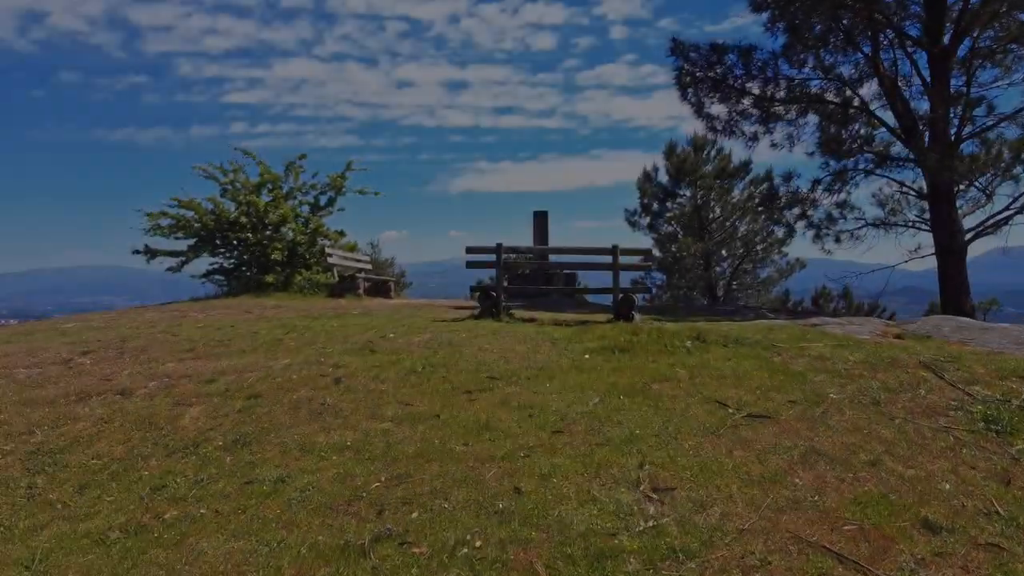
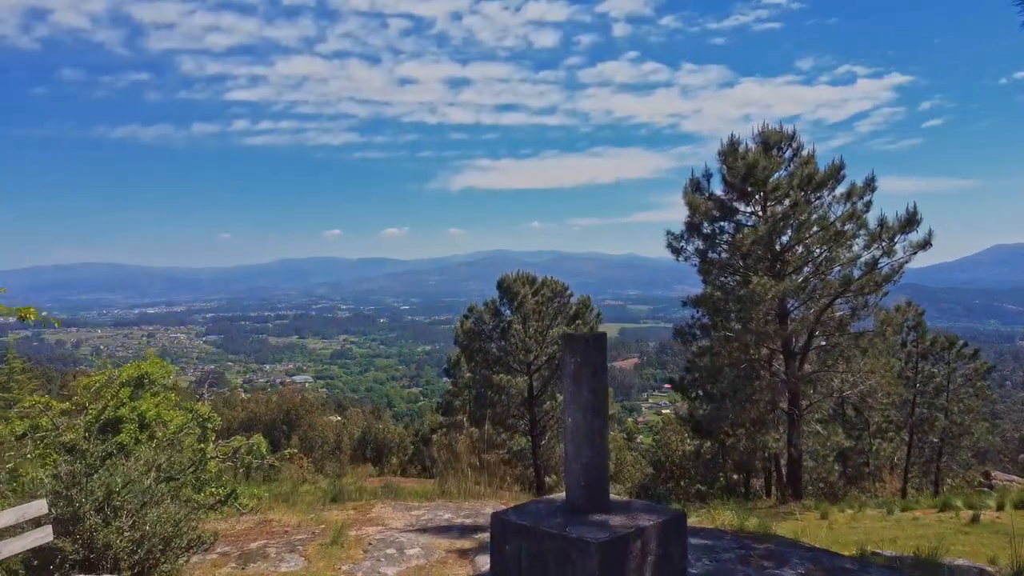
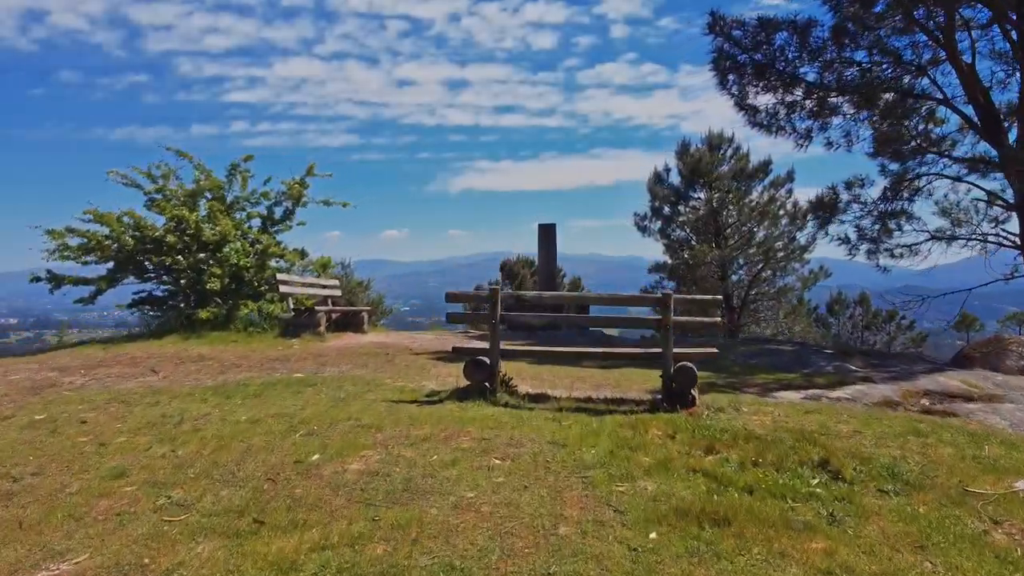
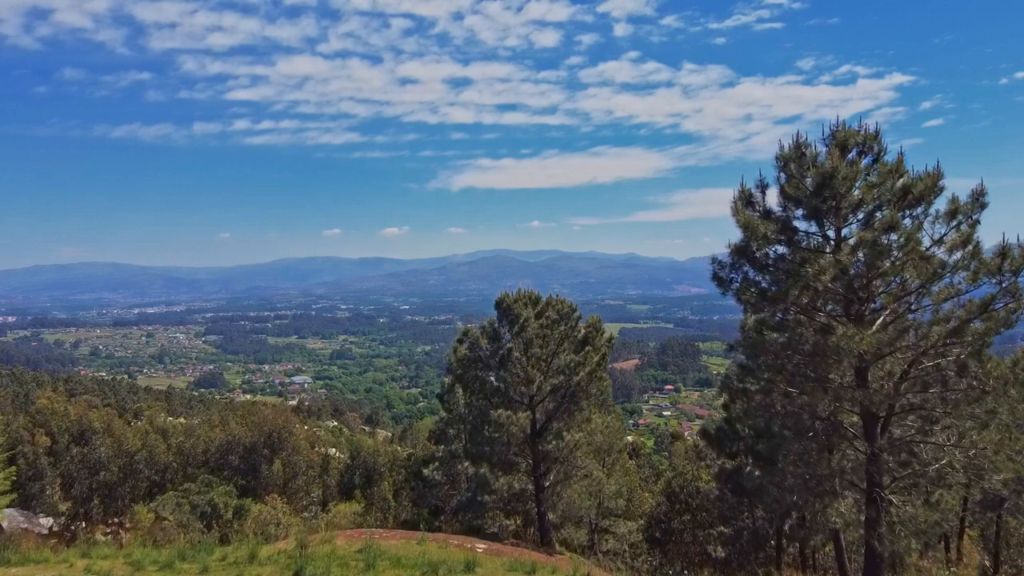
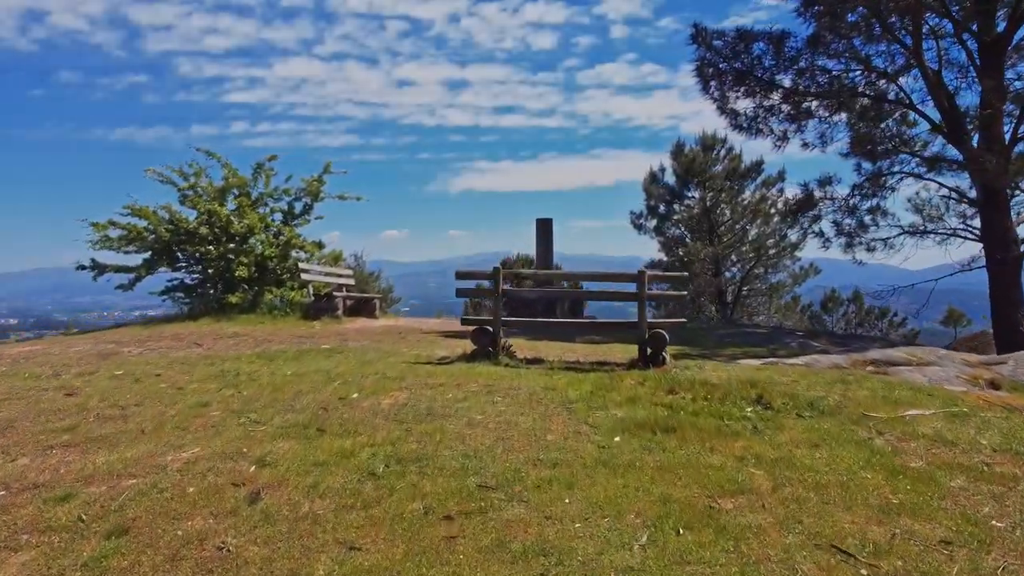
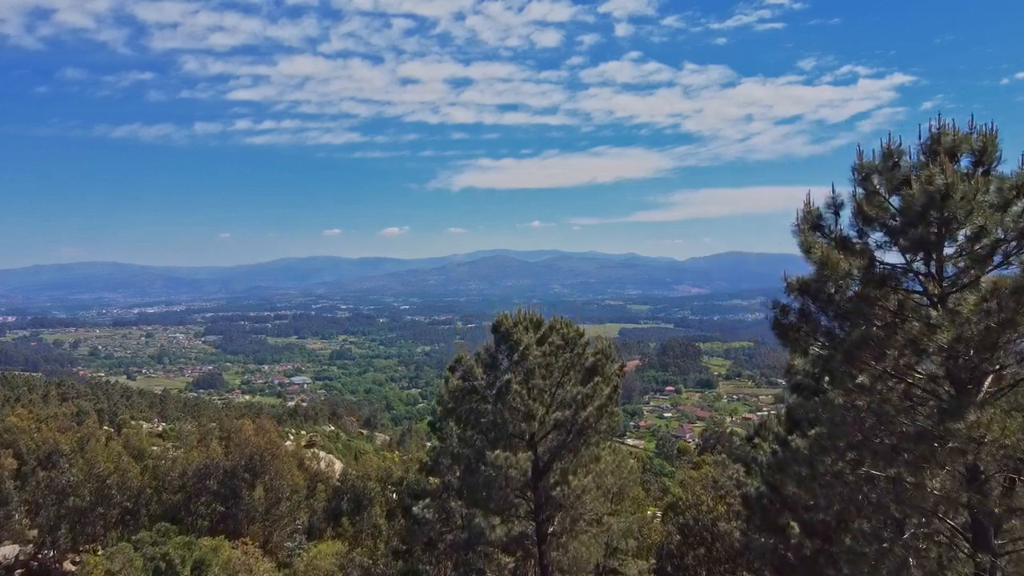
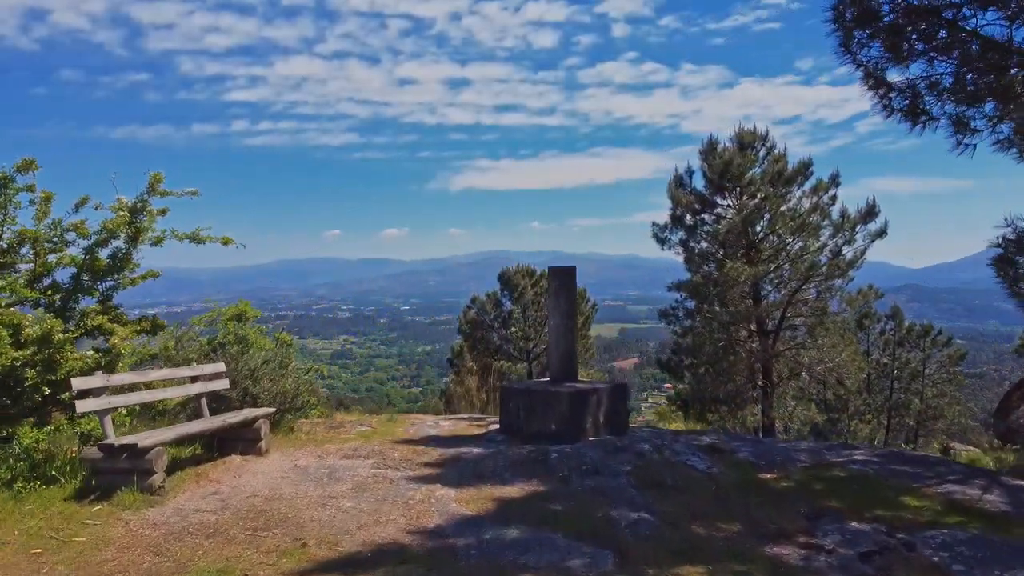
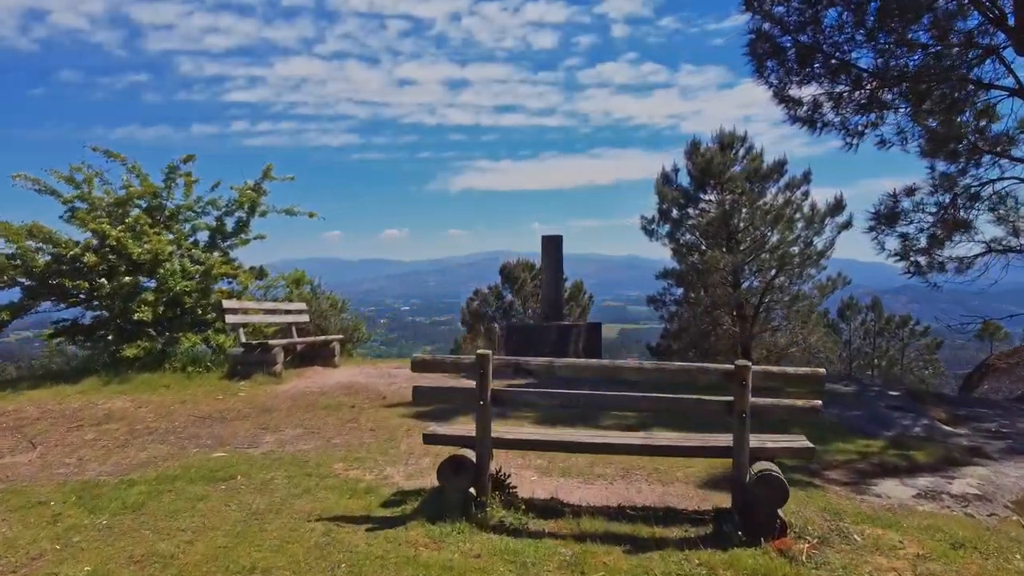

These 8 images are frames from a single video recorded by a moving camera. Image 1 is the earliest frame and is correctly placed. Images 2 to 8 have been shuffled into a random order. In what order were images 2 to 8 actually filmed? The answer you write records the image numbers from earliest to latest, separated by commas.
5, 3, 8, 7, 2, 4, 6
